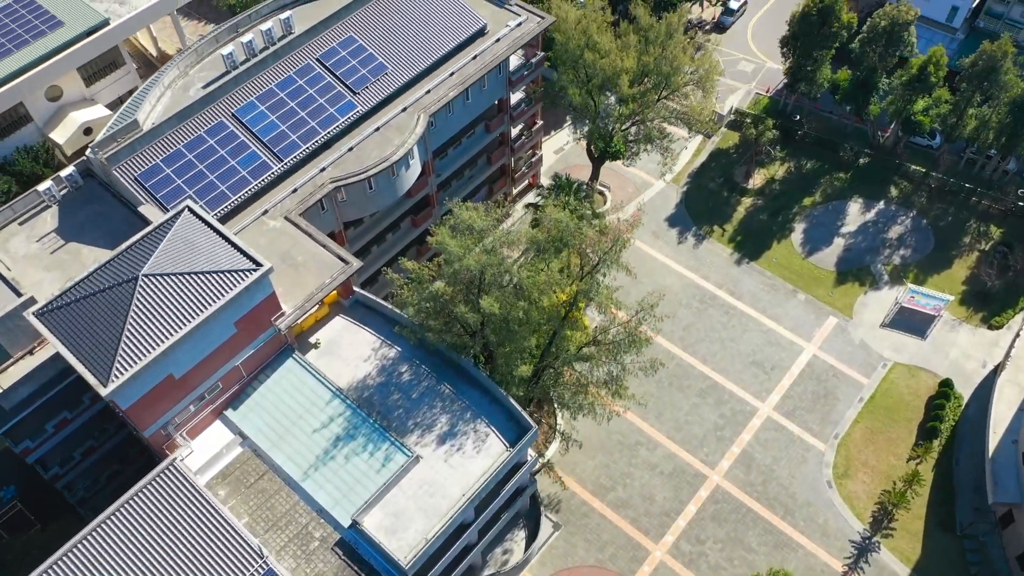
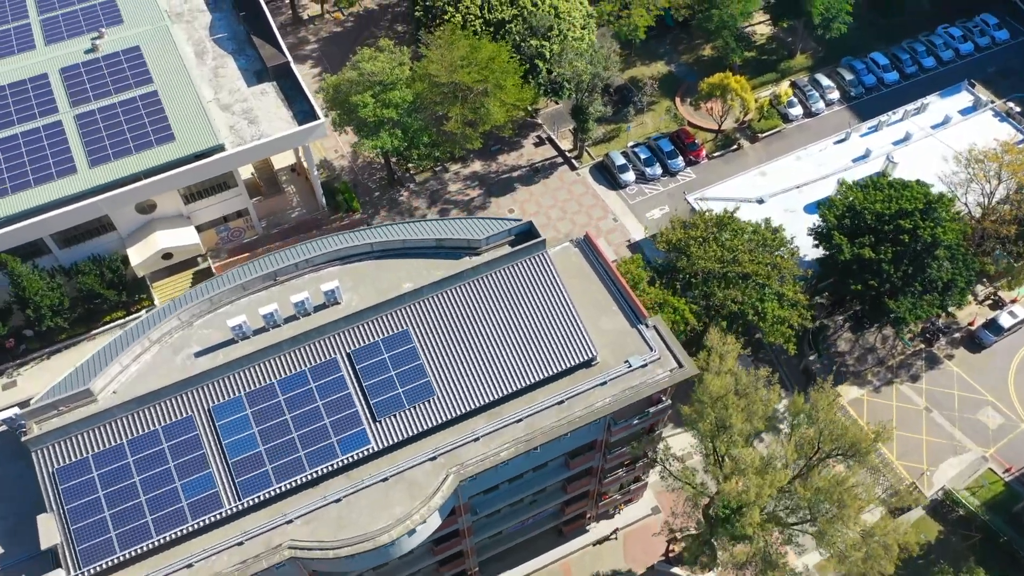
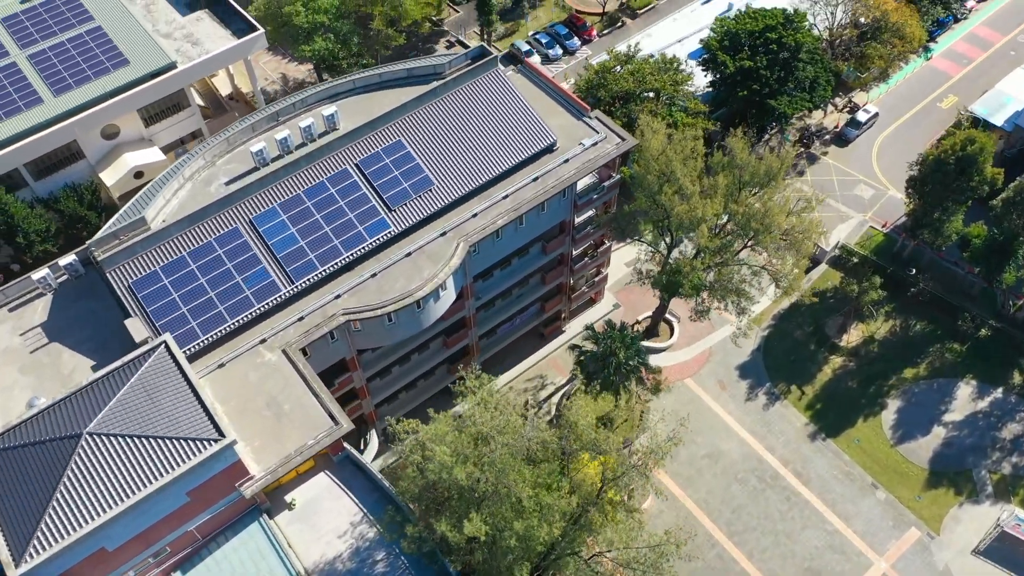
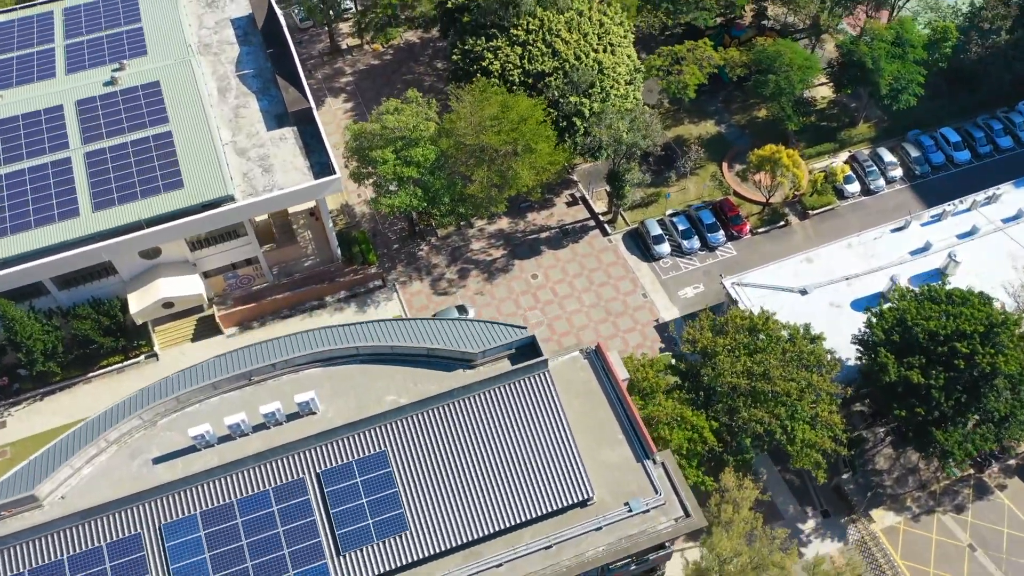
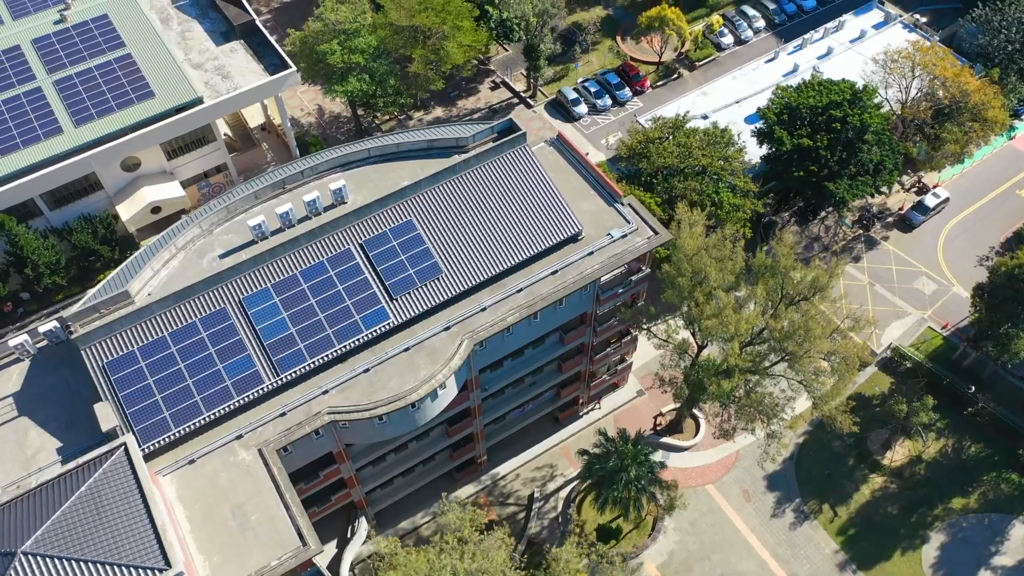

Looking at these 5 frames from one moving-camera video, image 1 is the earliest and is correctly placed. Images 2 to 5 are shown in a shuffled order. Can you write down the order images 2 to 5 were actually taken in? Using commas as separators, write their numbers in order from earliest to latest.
3, 5, 2, 4
